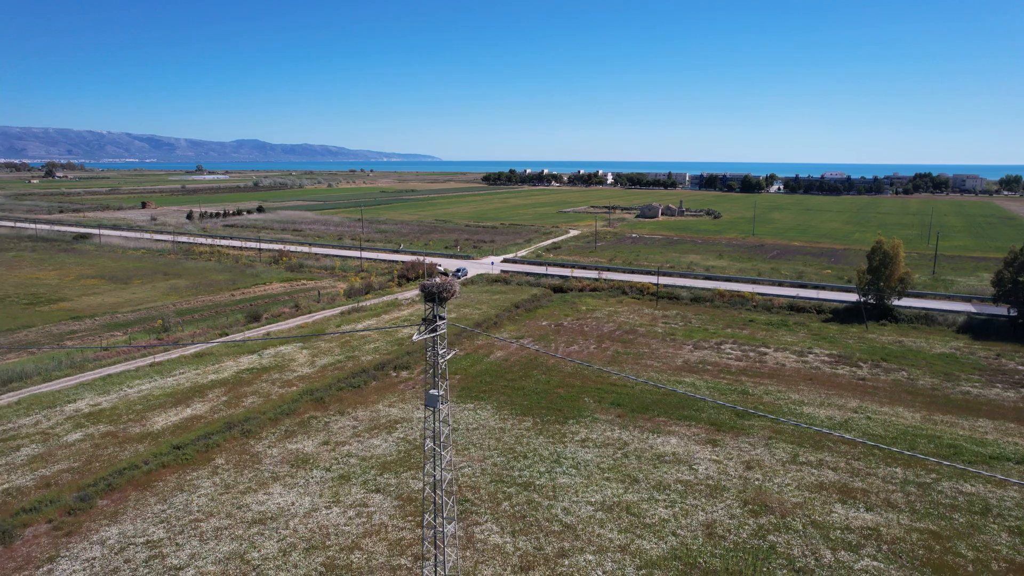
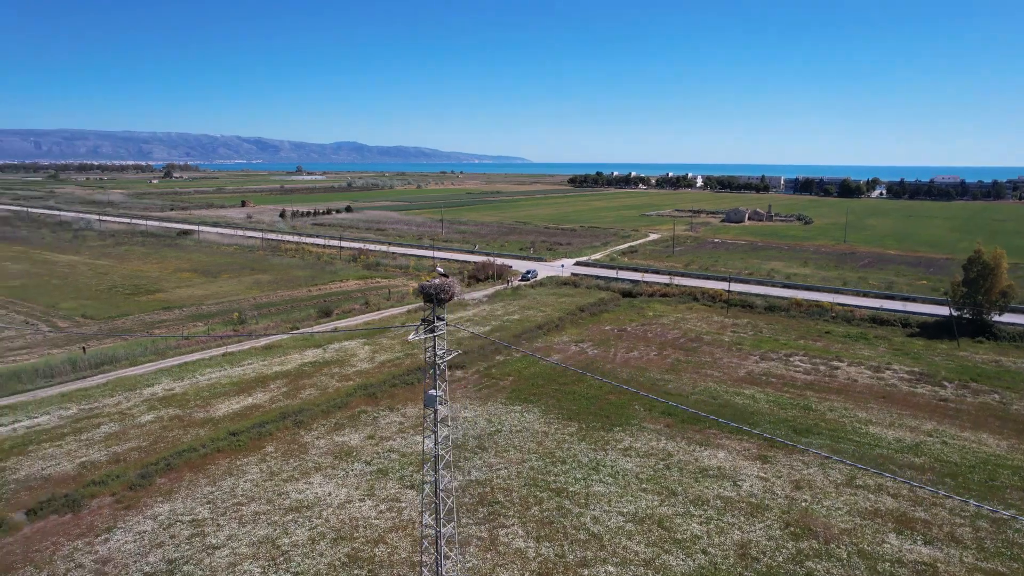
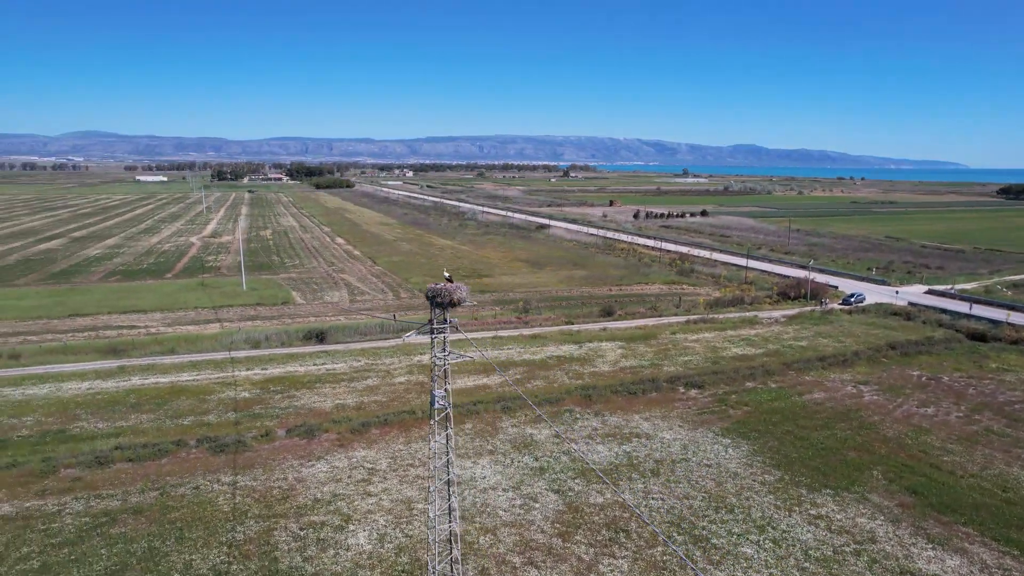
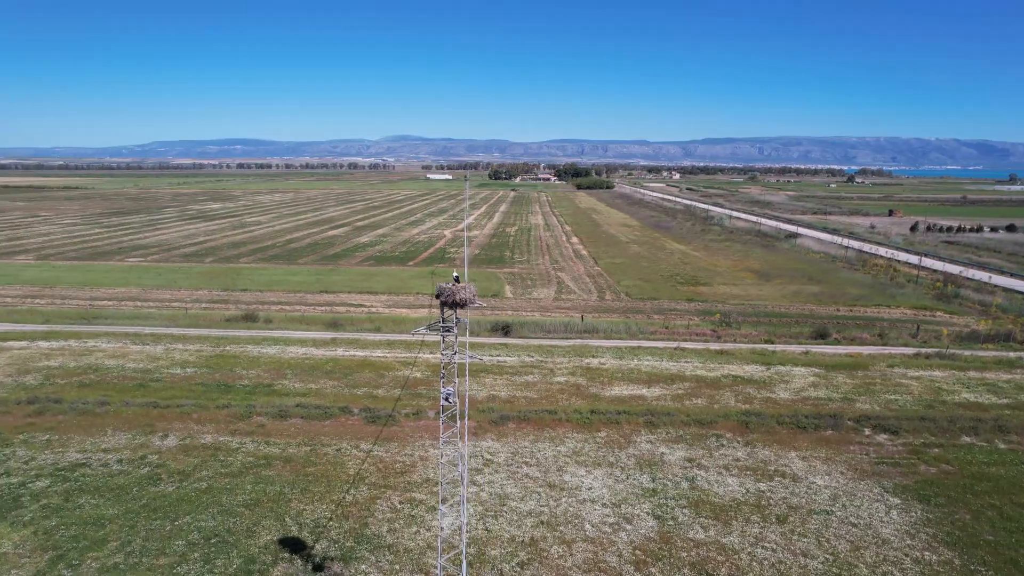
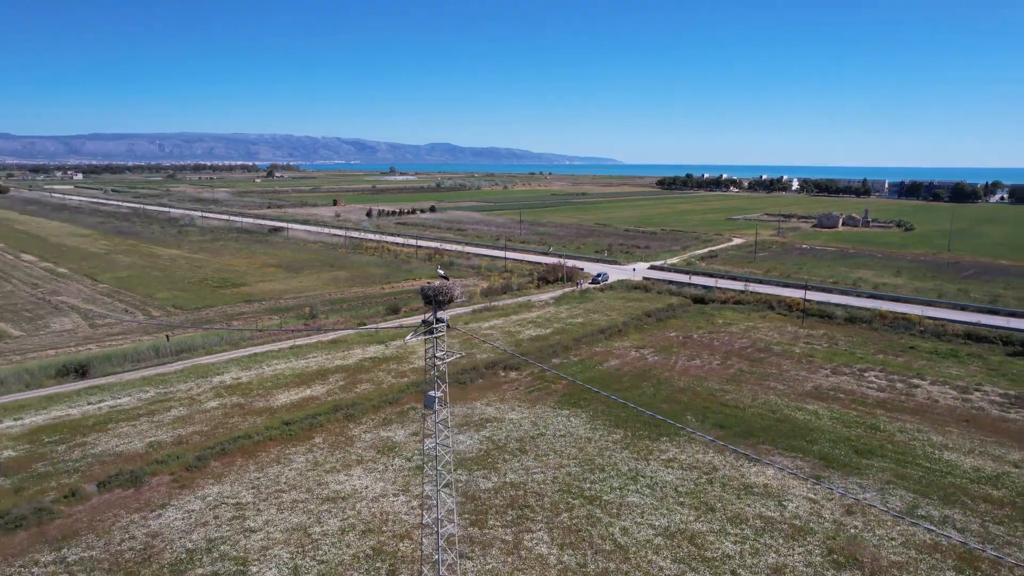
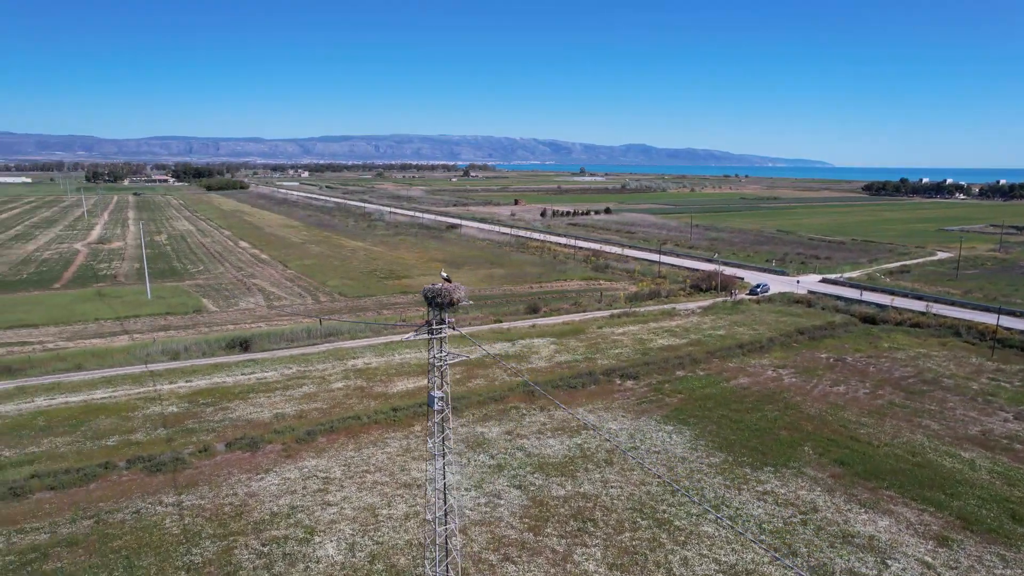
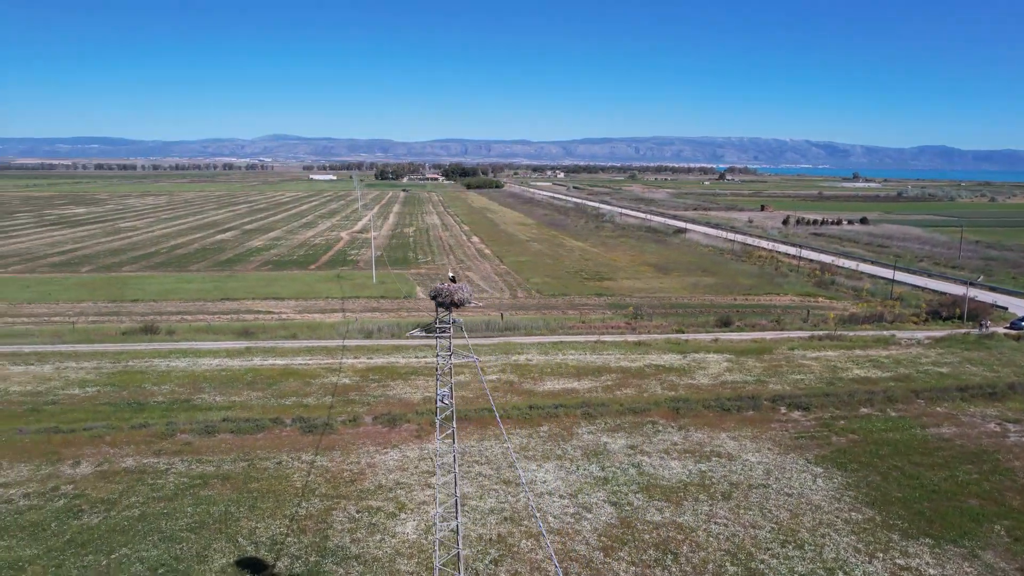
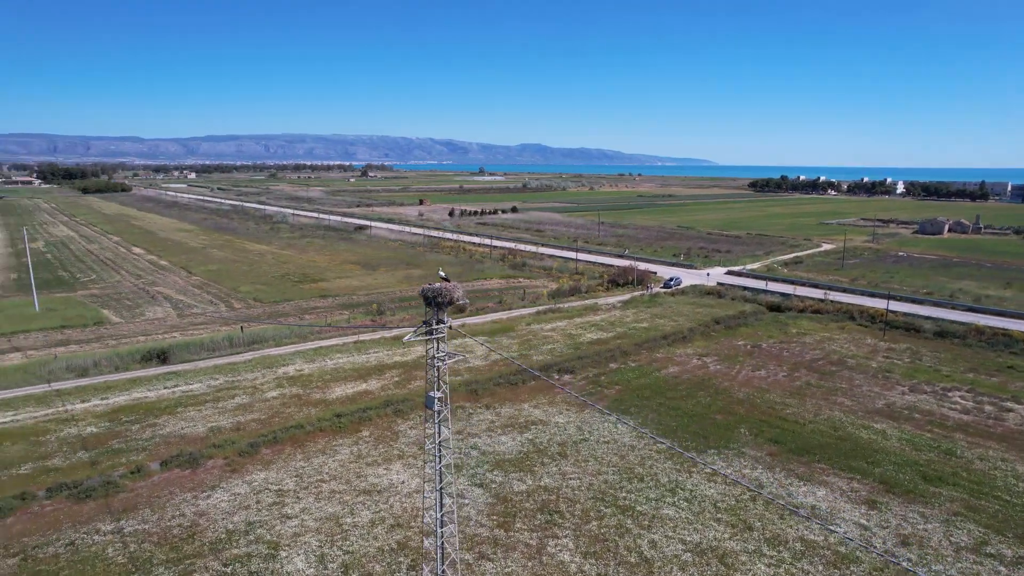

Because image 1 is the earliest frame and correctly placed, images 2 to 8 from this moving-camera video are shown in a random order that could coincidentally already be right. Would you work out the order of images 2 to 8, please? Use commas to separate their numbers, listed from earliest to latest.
2, 5, 8, 6, 3, 7, 4
